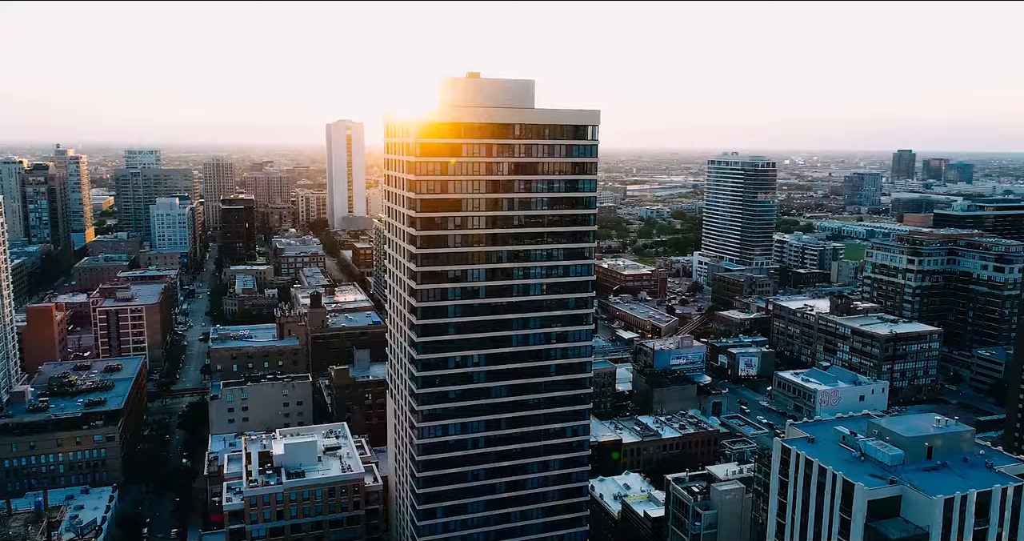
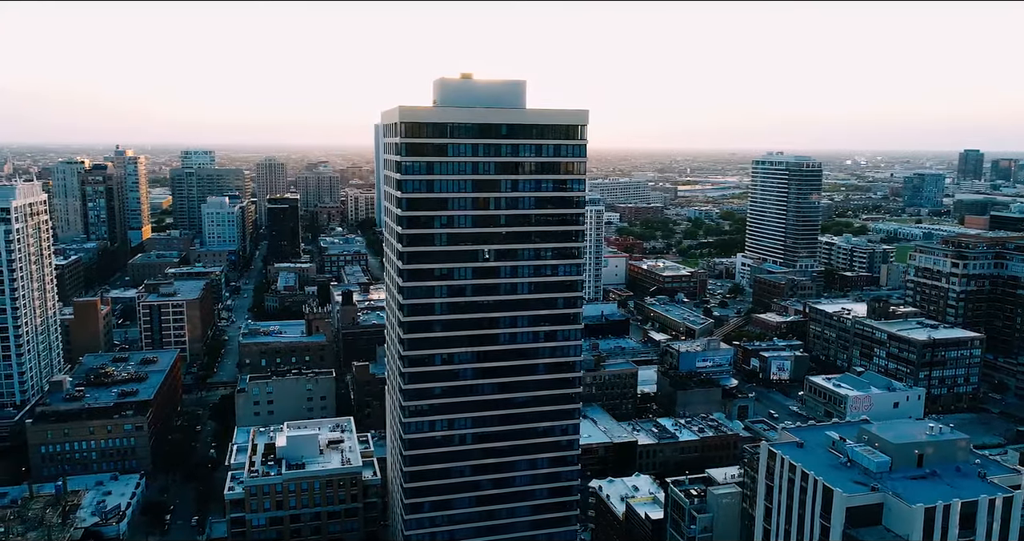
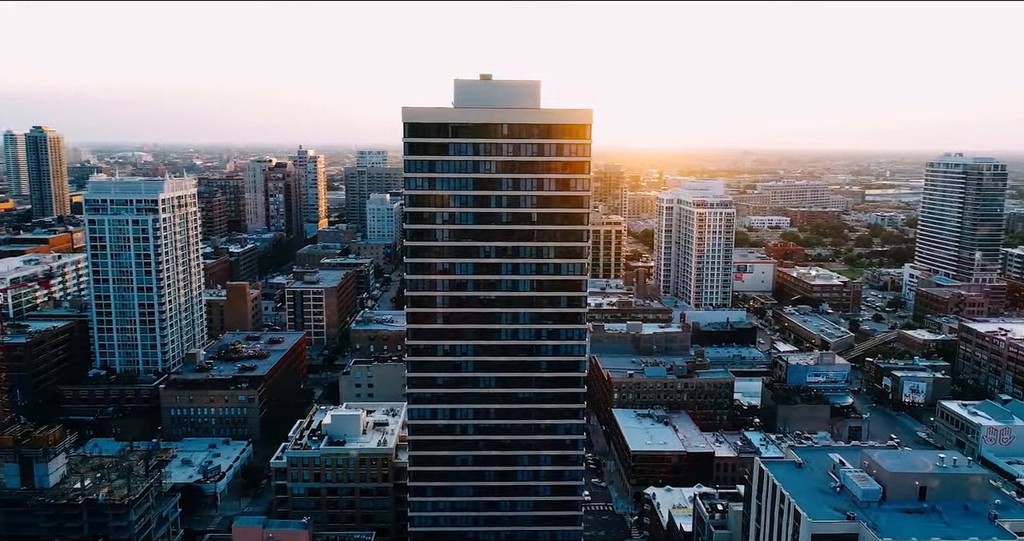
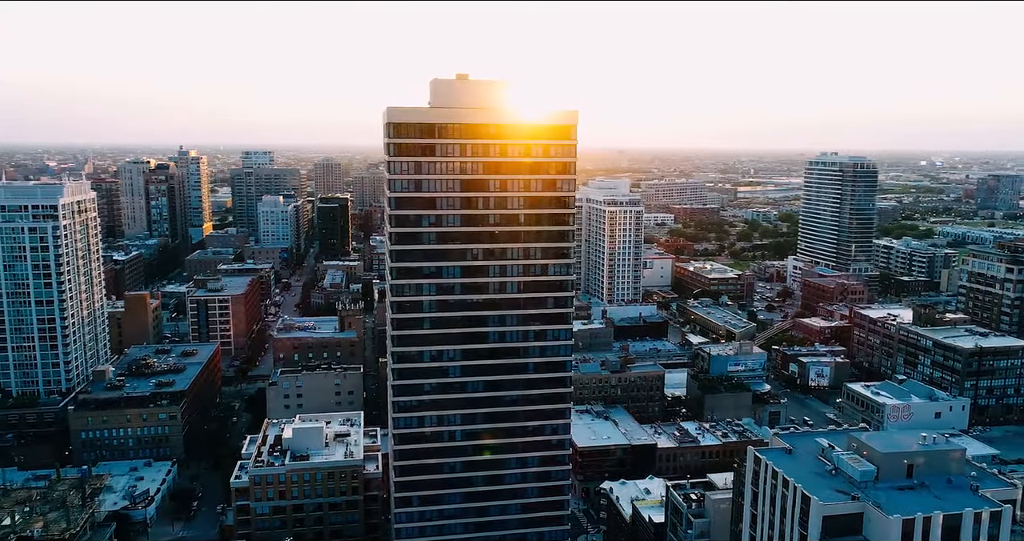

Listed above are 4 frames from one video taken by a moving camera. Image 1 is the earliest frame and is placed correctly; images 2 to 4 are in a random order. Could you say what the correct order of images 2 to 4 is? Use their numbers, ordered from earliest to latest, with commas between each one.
2, 4, 3
